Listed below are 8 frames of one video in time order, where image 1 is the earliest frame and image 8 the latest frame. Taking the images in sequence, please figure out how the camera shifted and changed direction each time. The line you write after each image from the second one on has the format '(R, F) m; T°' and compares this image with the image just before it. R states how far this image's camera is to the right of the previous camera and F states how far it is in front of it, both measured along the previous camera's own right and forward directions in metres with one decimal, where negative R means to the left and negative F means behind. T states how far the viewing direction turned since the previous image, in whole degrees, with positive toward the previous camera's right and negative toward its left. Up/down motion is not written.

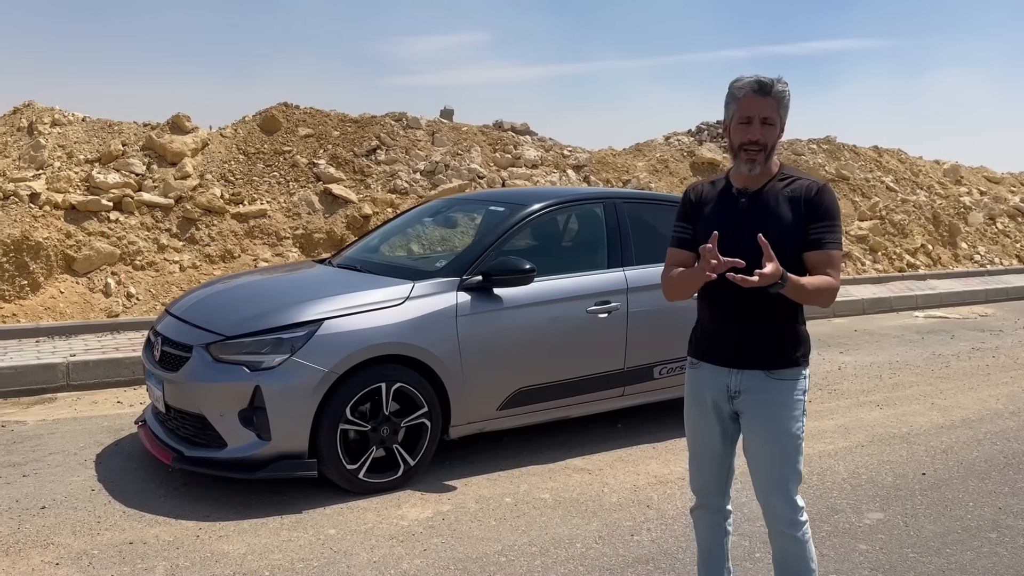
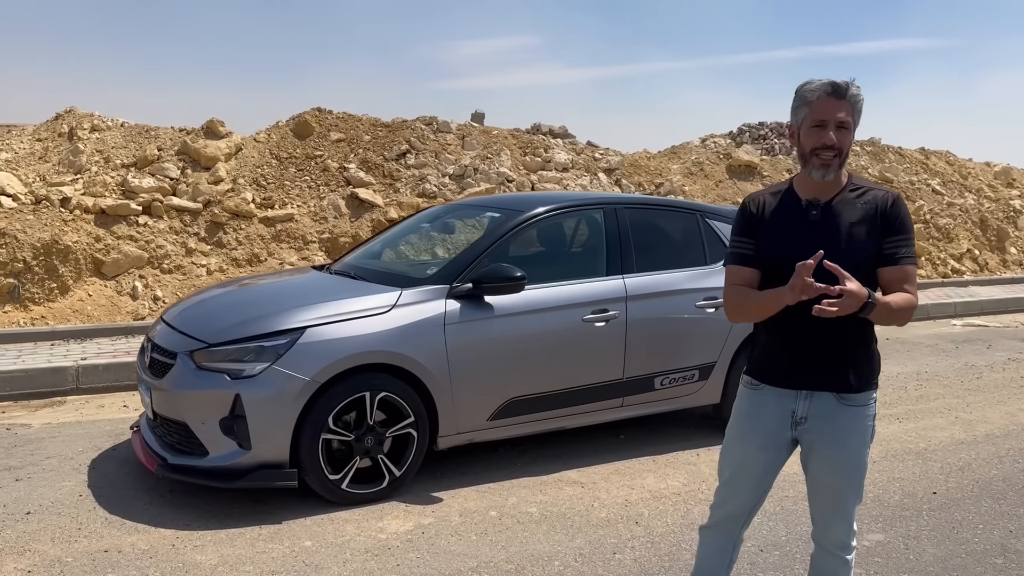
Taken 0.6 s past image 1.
(+0.3, +0.1) m; -3°
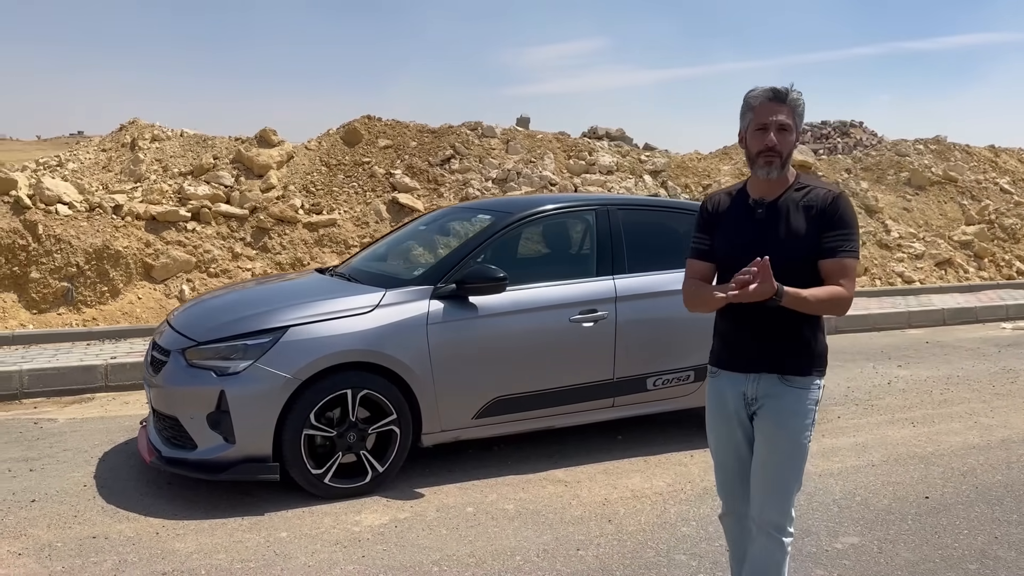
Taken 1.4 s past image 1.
(+0.4, -0.1) m; -5°
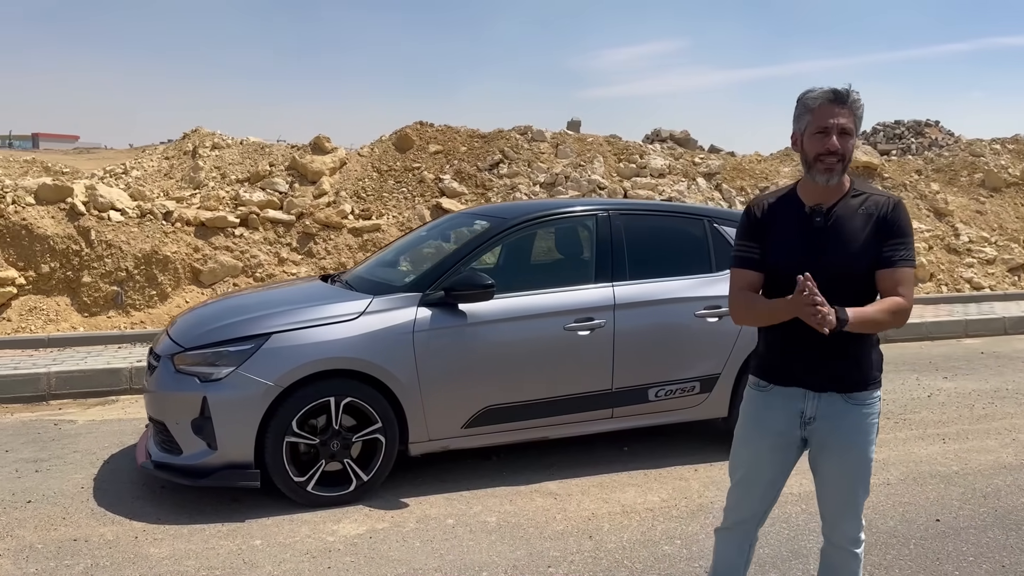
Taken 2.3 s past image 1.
(+0.4, +0.1) m; -5°
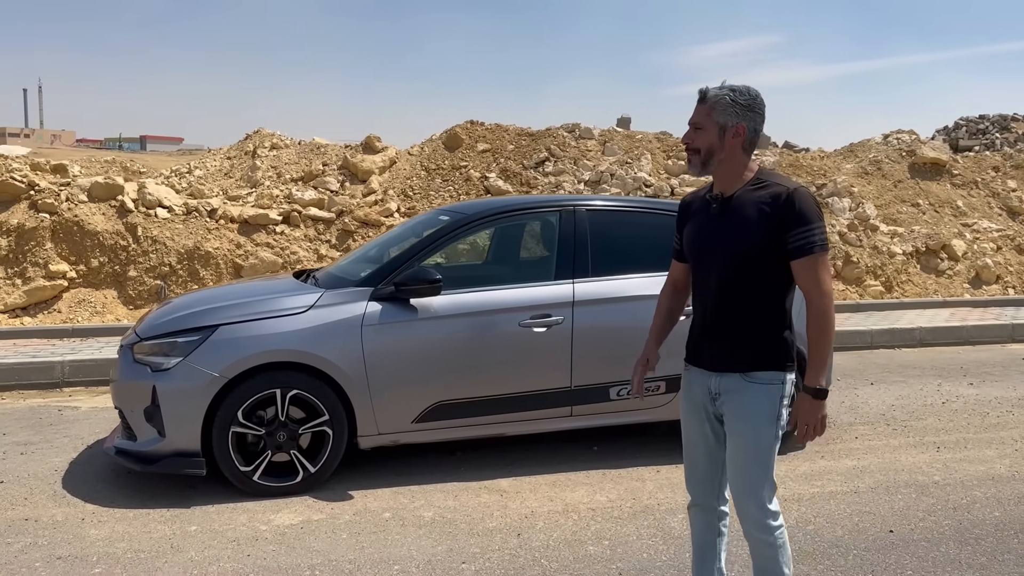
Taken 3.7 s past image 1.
(+0.7, +0.1) m; -6°
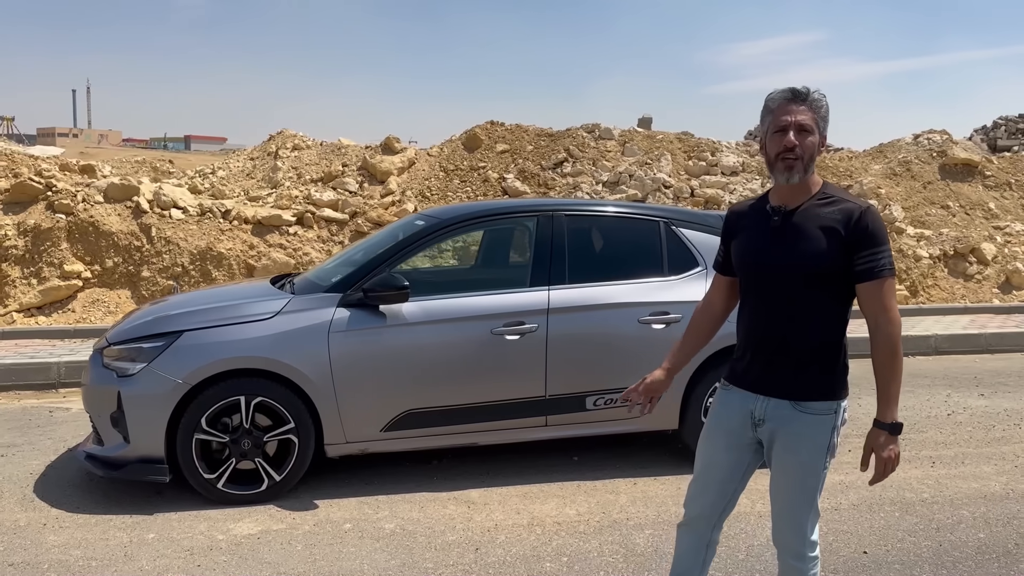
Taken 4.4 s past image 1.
(+0.3, +0.1) m; -2°
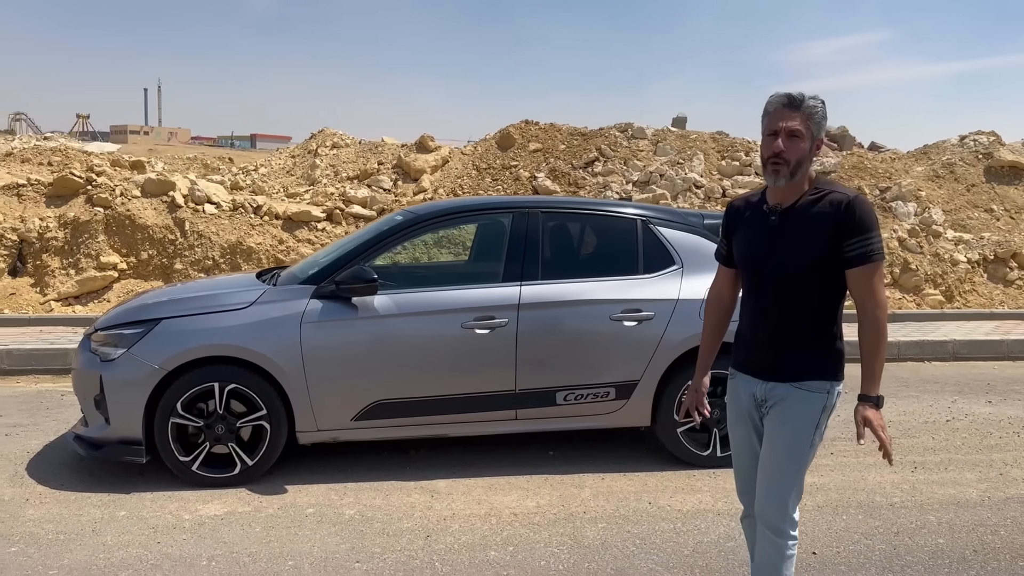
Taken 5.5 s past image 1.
(+0.4, -0.1) m; -4°
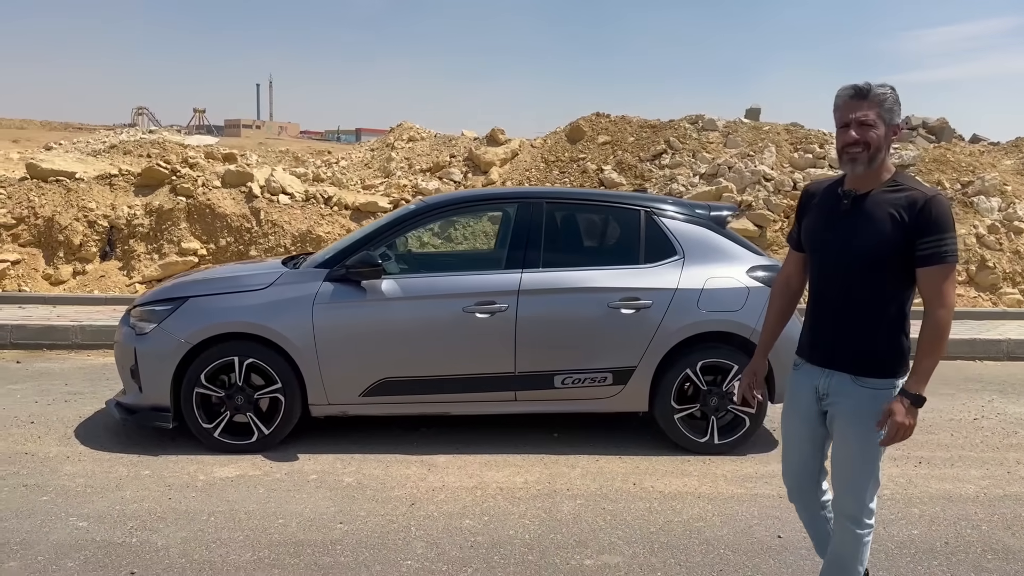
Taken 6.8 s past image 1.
(+0.5, -0.2) m; -6°
